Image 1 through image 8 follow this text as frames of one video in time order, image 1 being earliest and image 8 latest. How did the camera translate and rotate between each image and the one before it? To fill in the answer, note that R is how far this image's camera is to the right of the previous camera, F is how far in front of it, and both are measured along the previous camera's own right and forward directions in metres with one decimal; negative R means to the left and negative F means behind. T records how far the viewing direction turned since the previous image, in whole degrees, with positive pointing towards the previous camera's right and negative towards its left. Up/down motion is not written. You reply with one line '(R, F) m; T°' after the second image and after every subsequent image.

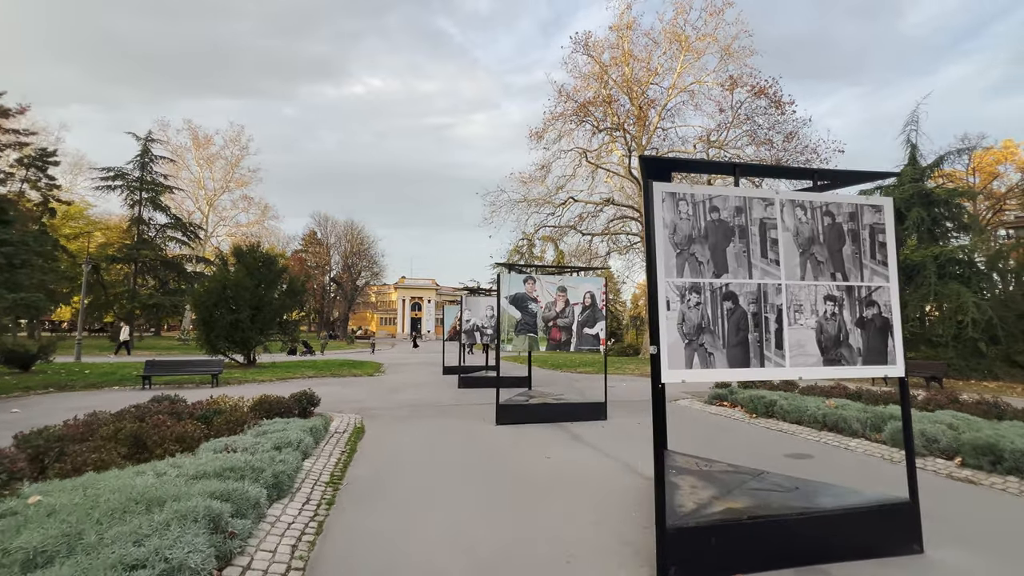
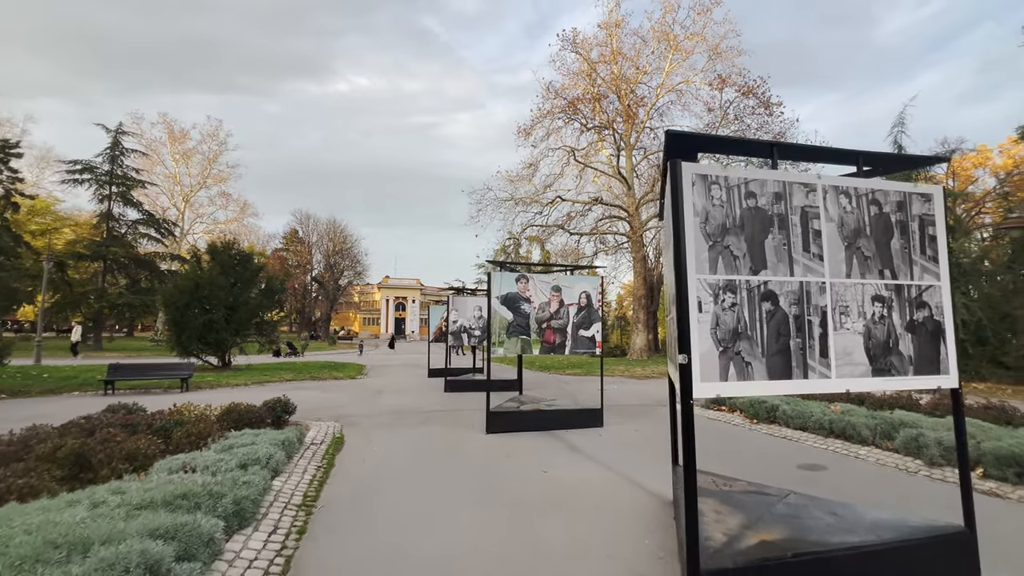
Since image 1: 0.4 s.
(-0.1, +0.6) m; +2°
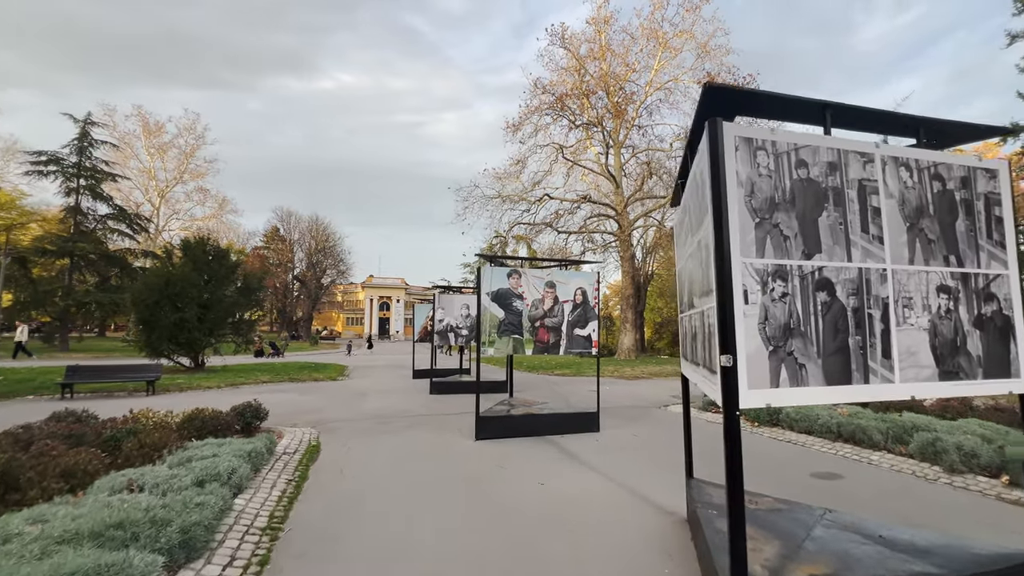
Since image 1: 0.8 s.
(-0.1, +0.6) m; +2°
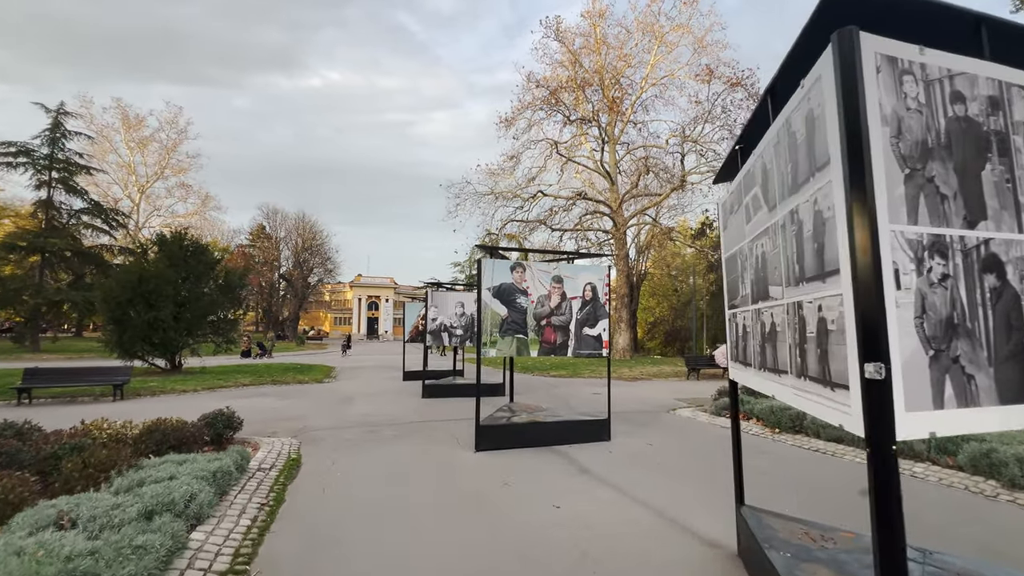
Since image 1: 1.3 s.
(-0.2, +0.8) m; +1°
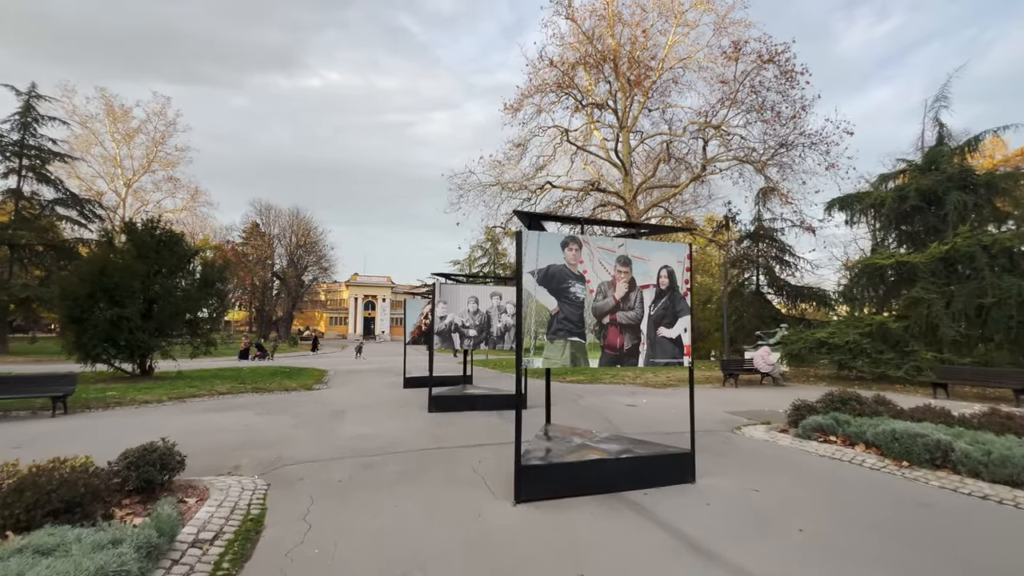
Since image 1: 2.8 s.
(-0.7, +2.2) m; 0°
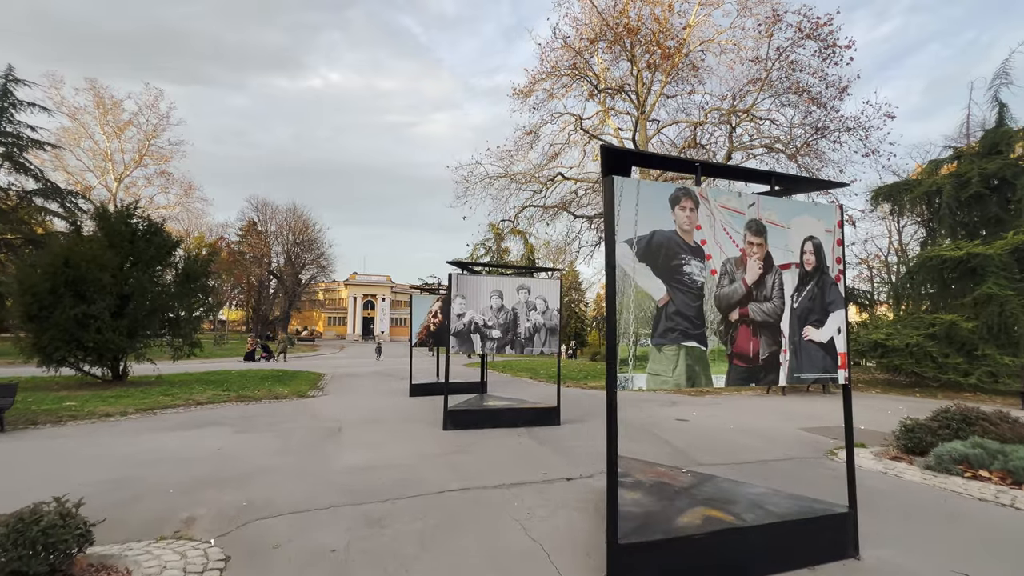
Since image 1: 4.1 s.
(-0.7, +1.9) m; 0°
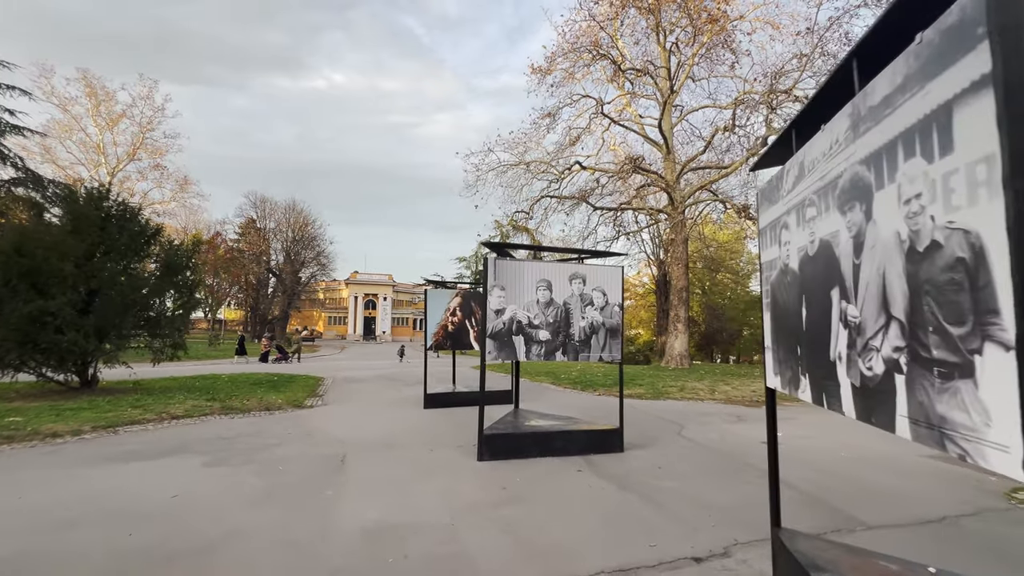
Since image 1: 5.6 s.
(-0.8, +2.1) m; 0°
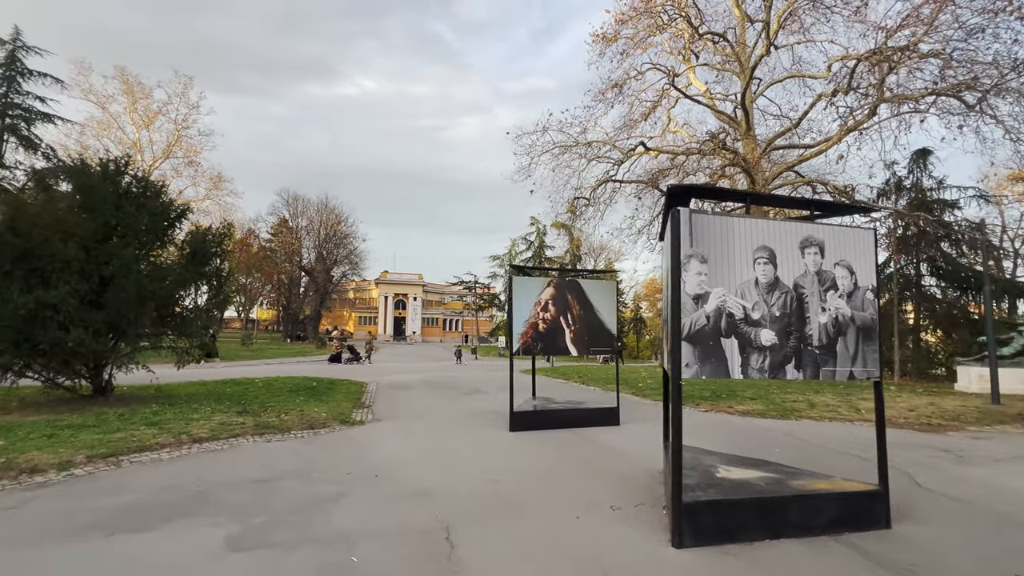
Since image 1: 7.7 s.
(-1.8, +2.7) m; -3°
